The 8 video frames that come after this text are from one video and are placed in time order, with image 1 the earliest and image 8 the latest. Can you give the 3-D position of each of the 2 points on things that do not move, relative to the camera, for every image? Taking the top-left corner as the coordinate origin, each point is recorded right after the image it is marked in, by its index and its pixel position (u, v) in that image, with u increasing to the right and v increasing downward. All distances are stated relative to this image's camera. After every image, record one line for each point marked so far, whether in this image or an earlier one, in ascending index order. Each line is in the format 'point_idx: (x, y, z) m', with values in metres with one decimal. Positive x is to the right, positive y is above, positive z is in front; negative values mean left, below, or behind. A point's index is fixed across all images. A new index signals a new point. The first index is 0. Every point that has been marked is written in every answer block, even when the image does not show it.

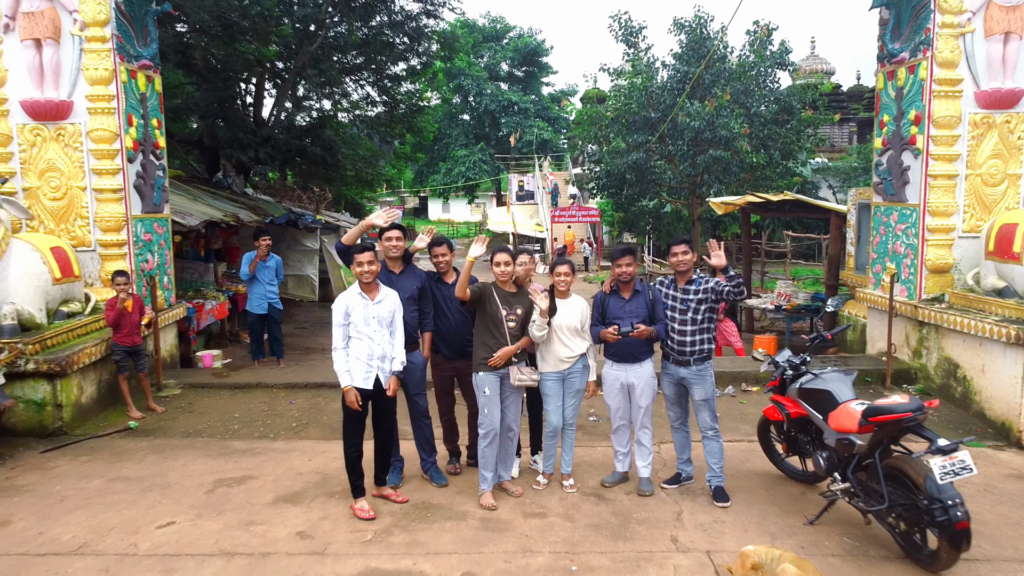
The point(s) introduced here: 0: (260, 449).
0: (-1.5, -1.0, +4.1) m
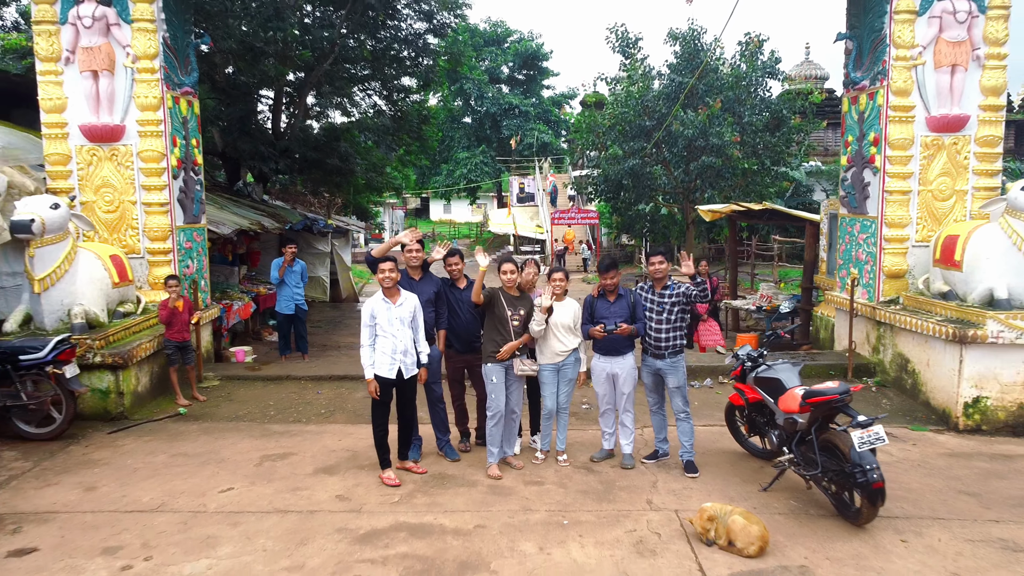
0: (-1.5, -1.0, +4.7) m
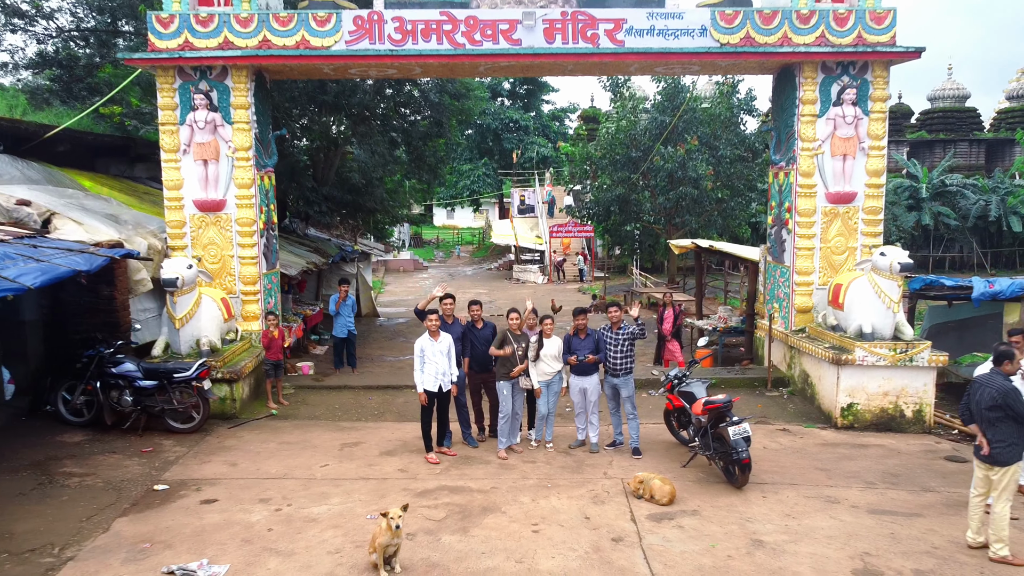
0: (-1.5, -1.3, +6.5) m
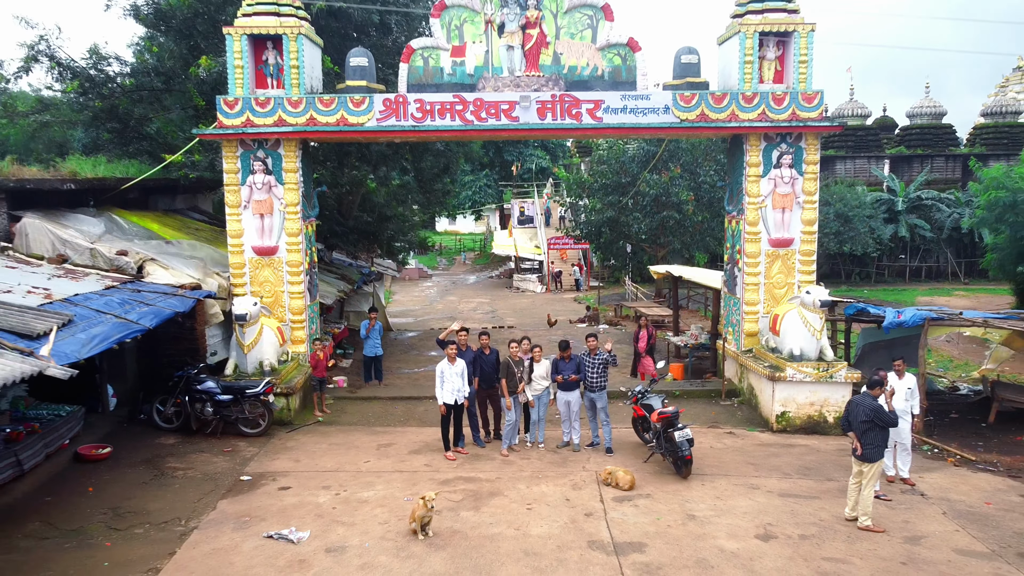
0: (-1.5, -1.7, +8.1) m
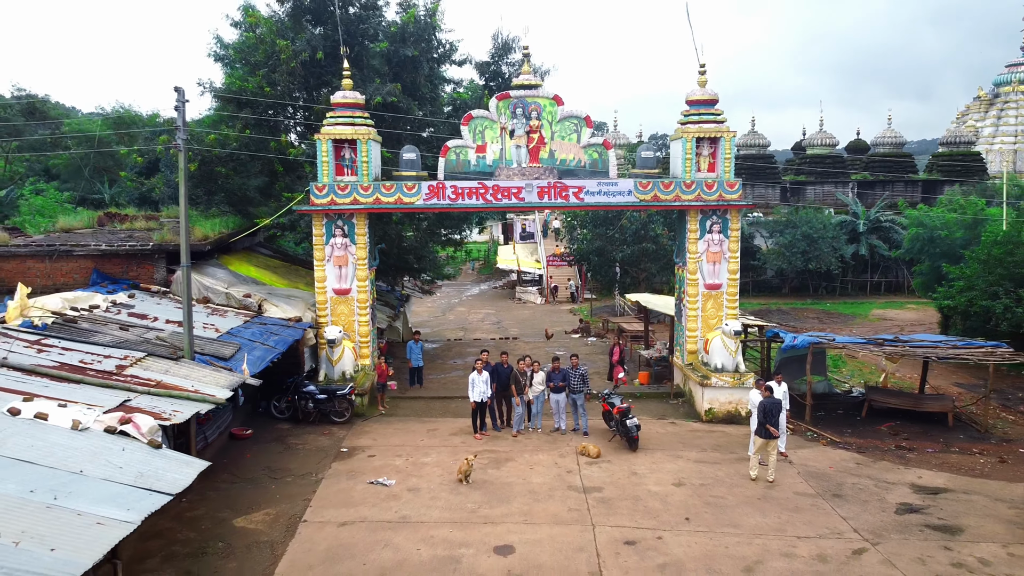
0: (-1.4, -2.3, +11.5) m
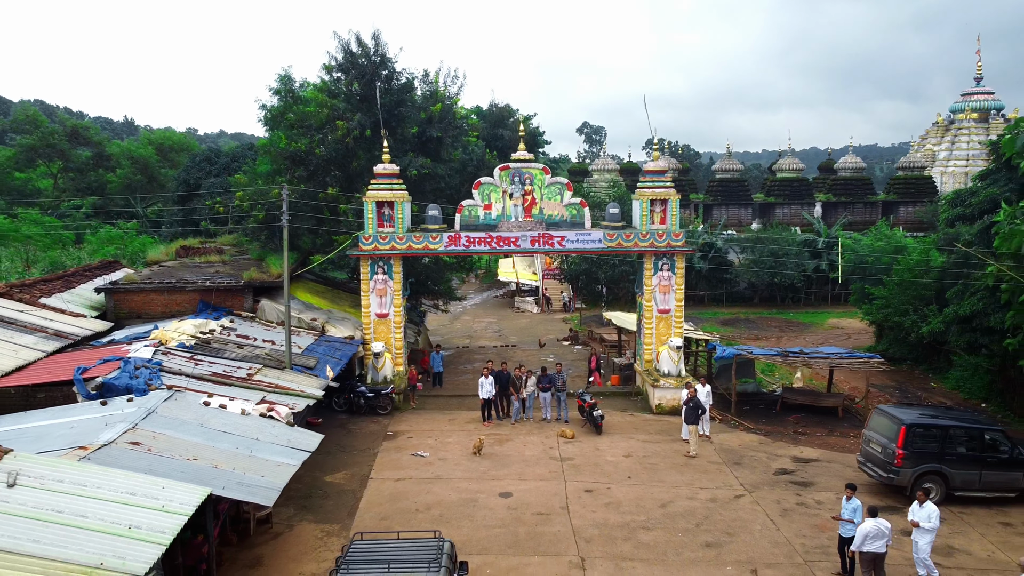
0: (-1.4, -2.9, +15.4) m
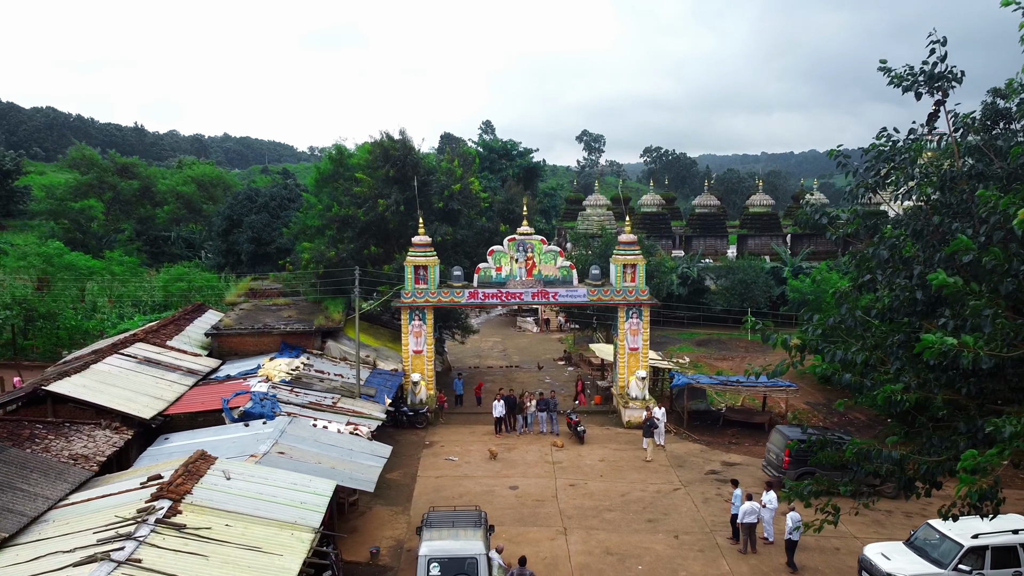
0: (-1.2, -4.2, +20.4) m
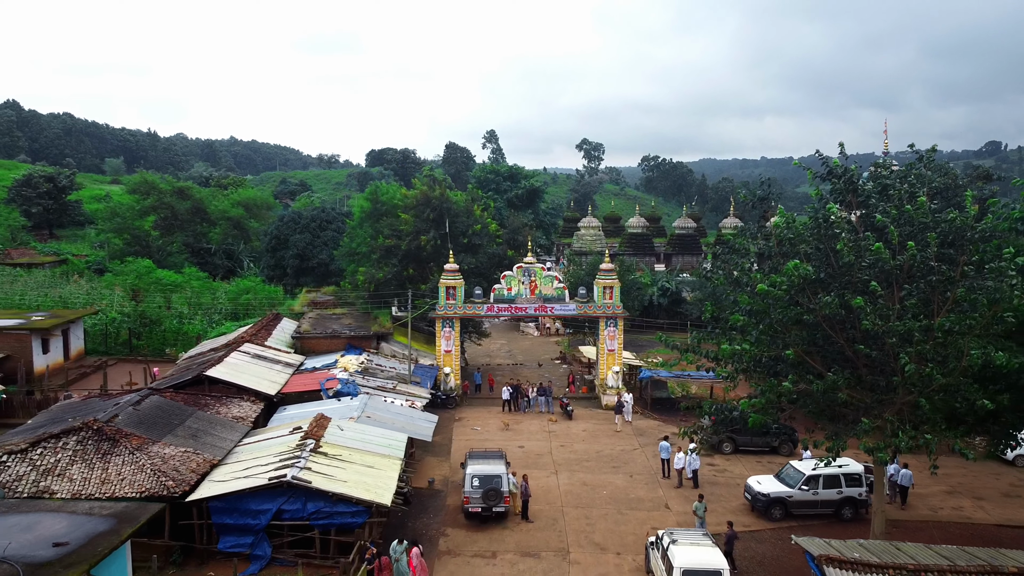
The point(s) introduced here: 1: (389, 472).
0: (-0.9, -4.9, +27.2) m
1: (-3.1, -4.7, +16.8) m
